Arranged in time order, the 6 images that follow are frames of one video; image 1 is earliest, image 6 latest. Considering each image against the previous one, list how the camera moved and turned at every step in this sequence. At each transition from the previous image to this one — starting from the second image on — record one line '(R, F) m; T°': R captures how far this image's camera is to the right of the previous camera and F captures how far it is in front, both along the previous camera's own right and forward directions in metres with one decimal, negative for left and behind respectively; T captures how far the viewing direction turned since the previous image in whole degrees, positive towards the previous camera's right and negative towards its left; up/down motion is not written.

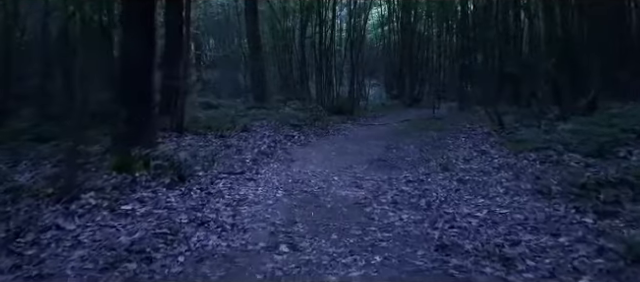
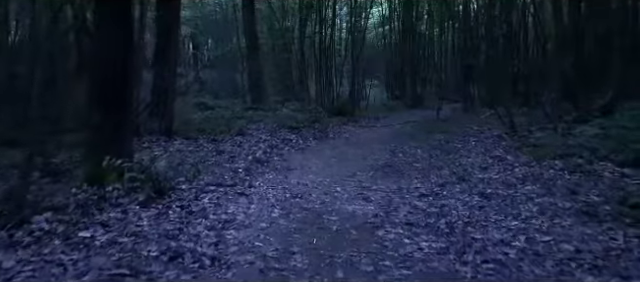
(0.0, +0.8) m; 0°
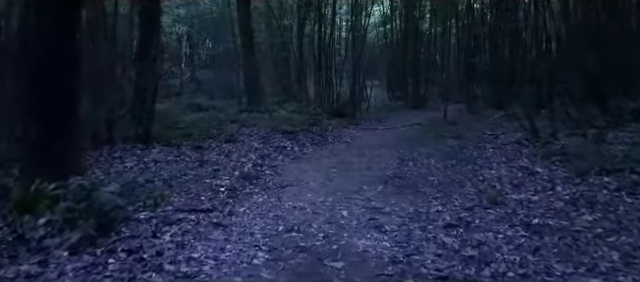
(0.0, +1.3) m; 0°
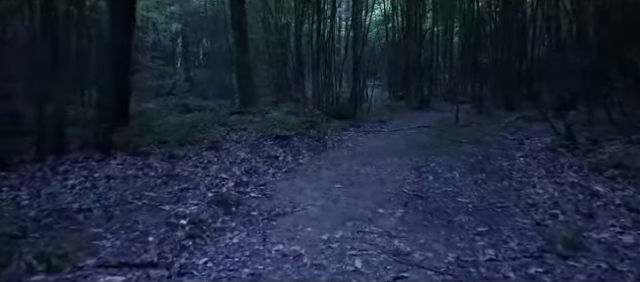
(0.0, +1.7) m; 0°
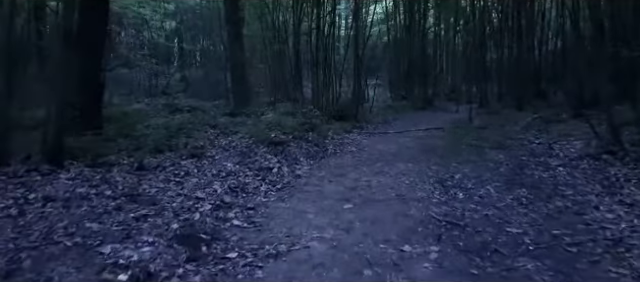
(0.0, +1.5) m; 0°
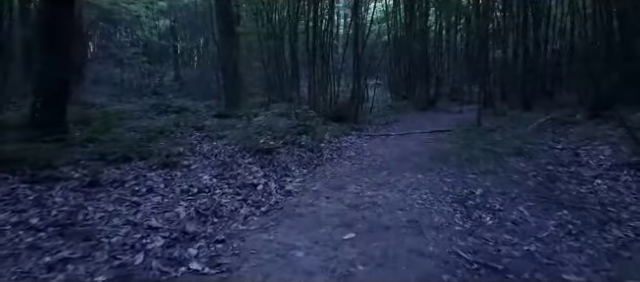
(+0.1, +1.2) m; 0°
